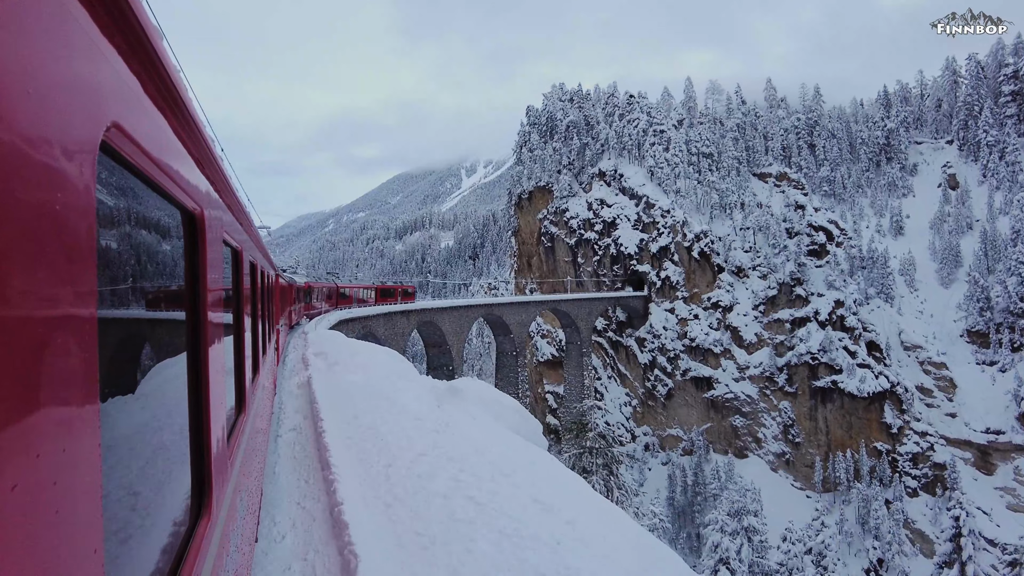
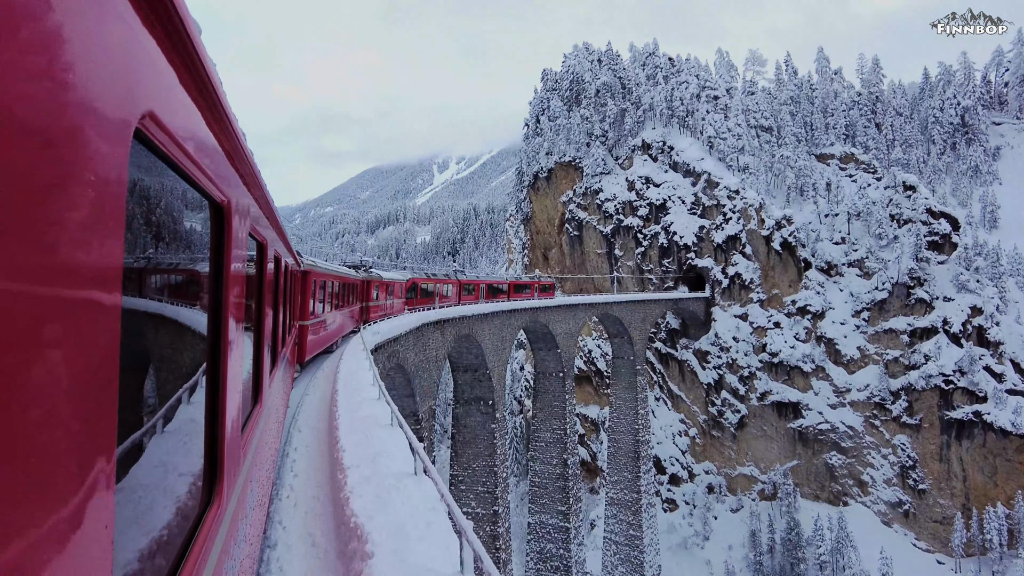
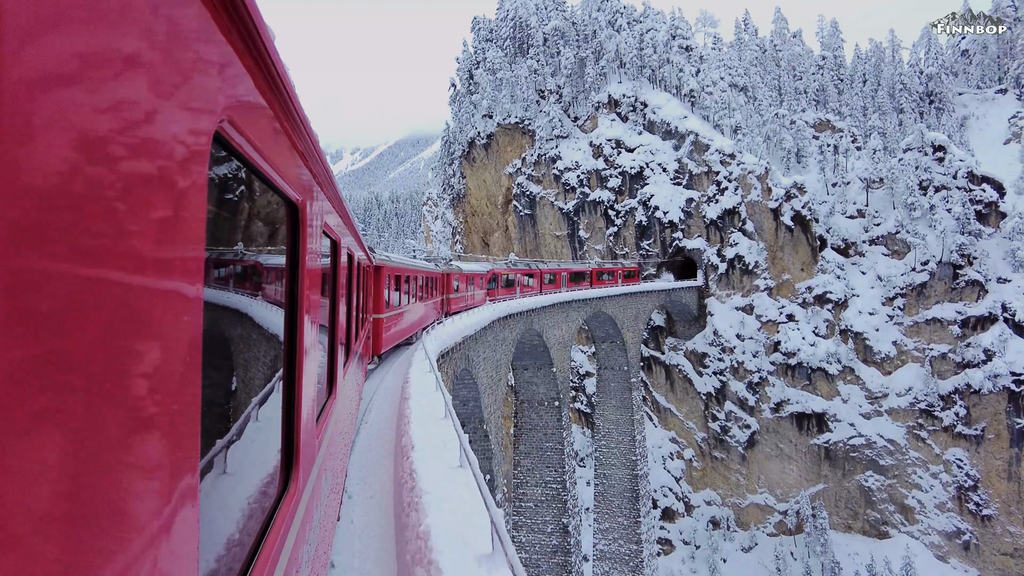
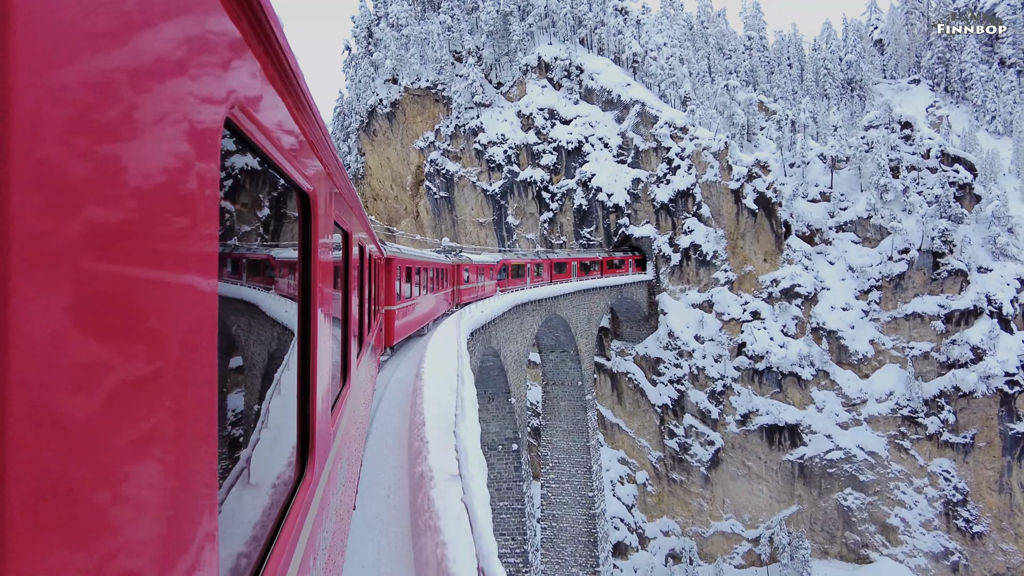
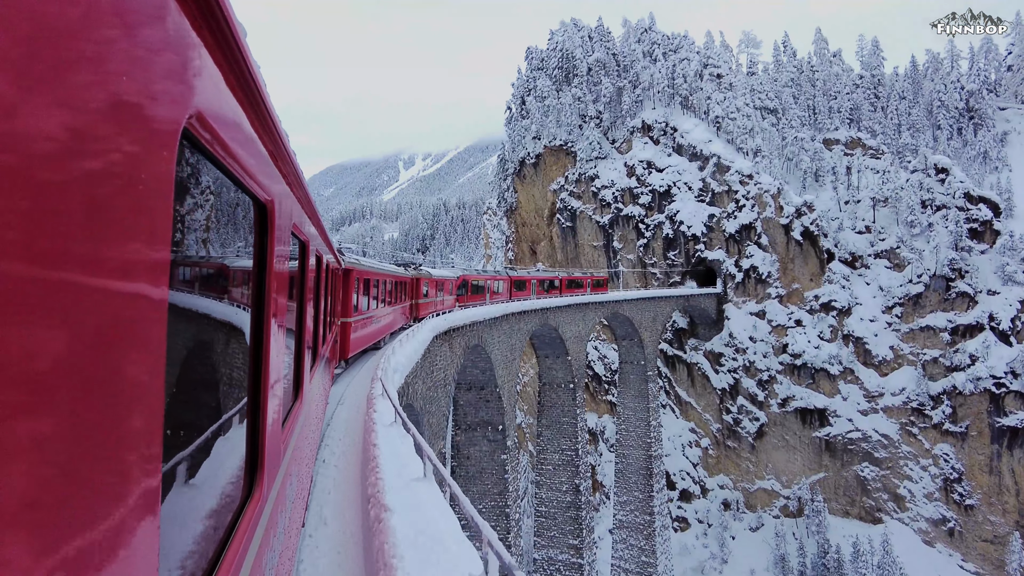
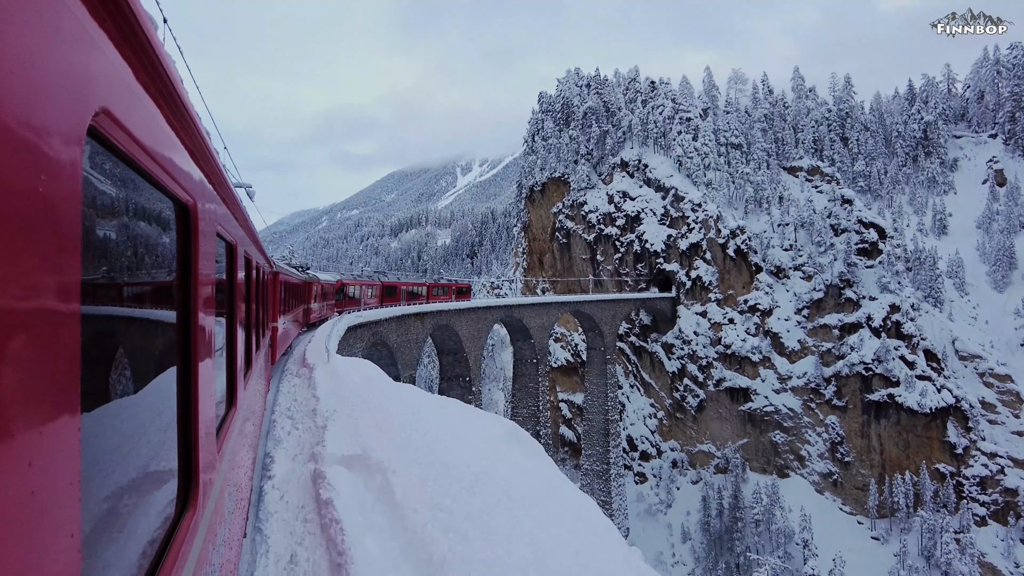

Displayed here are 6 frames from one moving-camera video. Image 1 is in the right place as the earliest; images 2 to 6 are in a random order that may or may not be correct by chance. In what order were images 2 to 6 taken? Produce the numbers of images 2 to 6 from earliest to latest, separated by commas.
6, 2, 5, 3, 4
